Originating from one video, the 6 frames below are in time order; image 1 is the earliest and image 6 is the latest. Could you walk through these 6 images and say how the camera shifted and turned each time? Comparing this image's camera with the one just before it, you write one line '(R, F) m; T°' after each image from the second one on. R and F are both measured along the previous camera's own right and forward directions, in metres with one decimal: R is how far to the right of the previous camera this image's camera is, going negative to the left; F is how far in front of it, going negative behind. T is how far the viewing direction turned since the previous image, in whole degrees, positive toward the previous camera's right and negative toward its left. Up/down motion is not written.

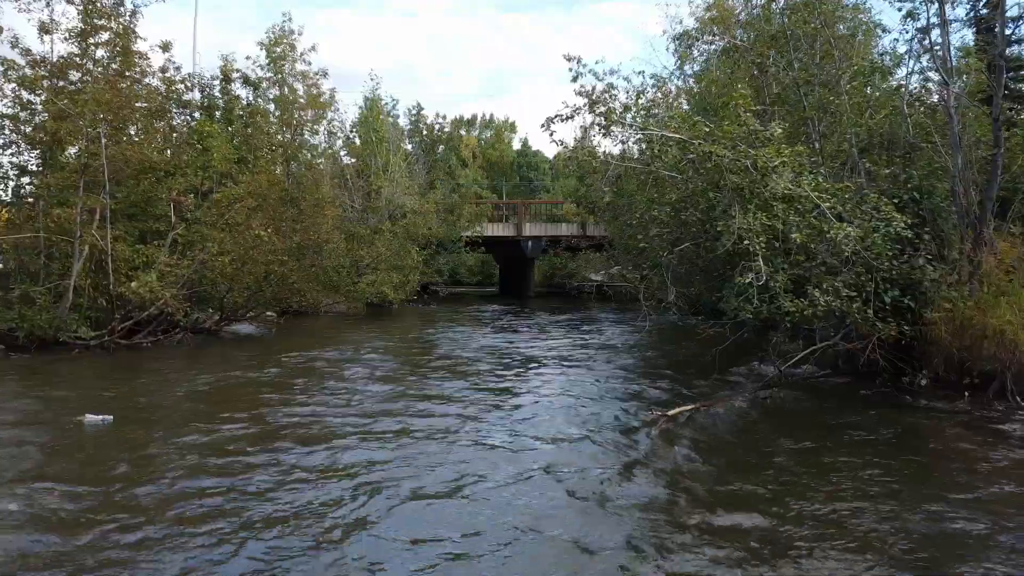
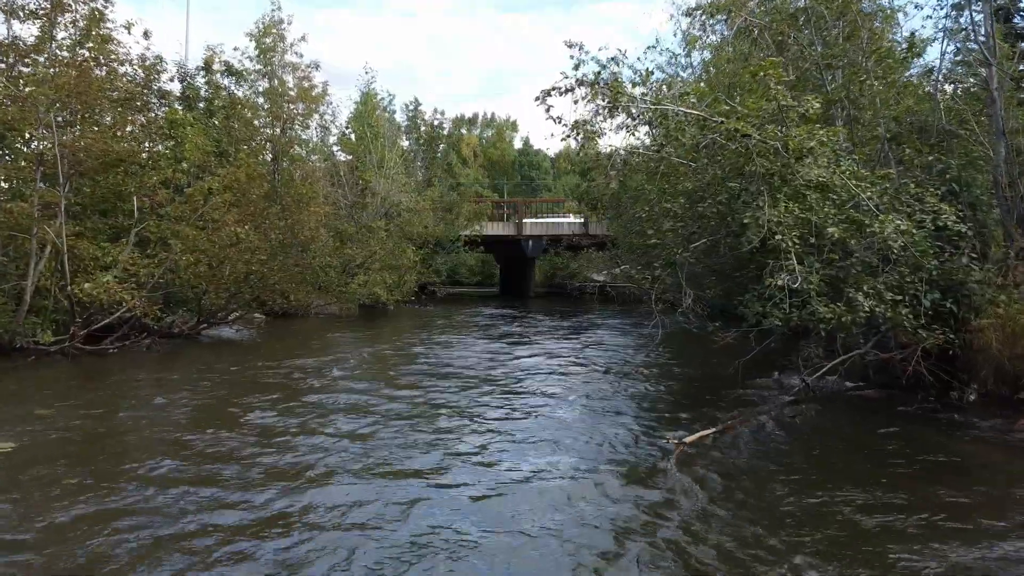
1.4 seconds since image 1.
(+0.1, +1.2) m; 0°
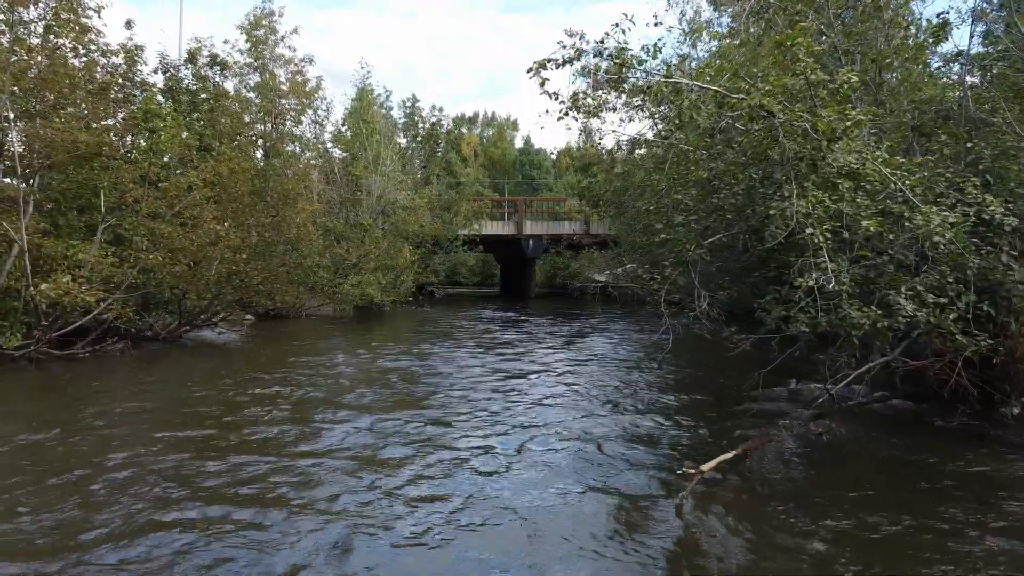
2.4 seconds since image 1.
(+0.1, +0.9) m; 0°
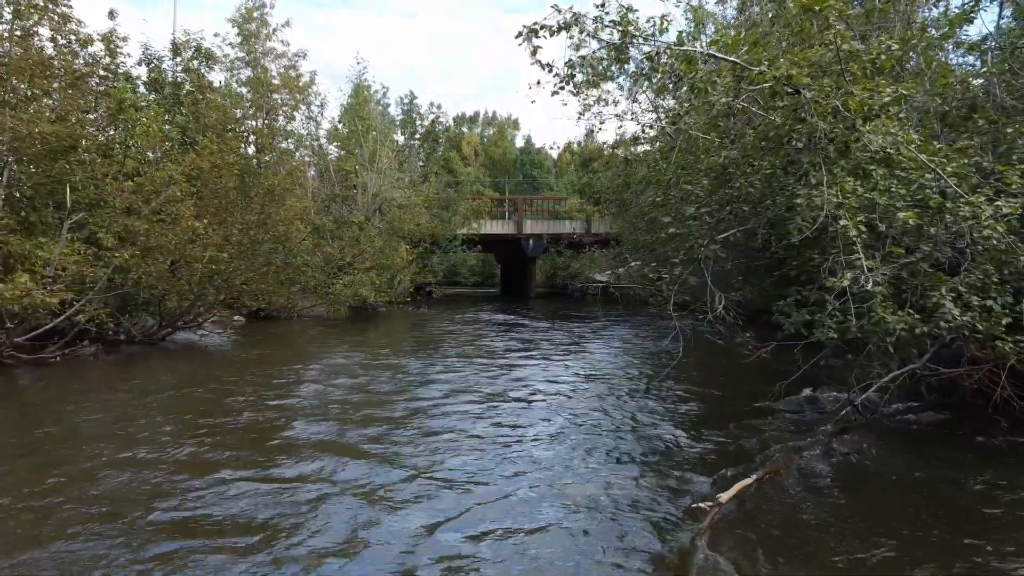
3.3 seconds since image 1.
(+0.1, +0.8) m; 0°
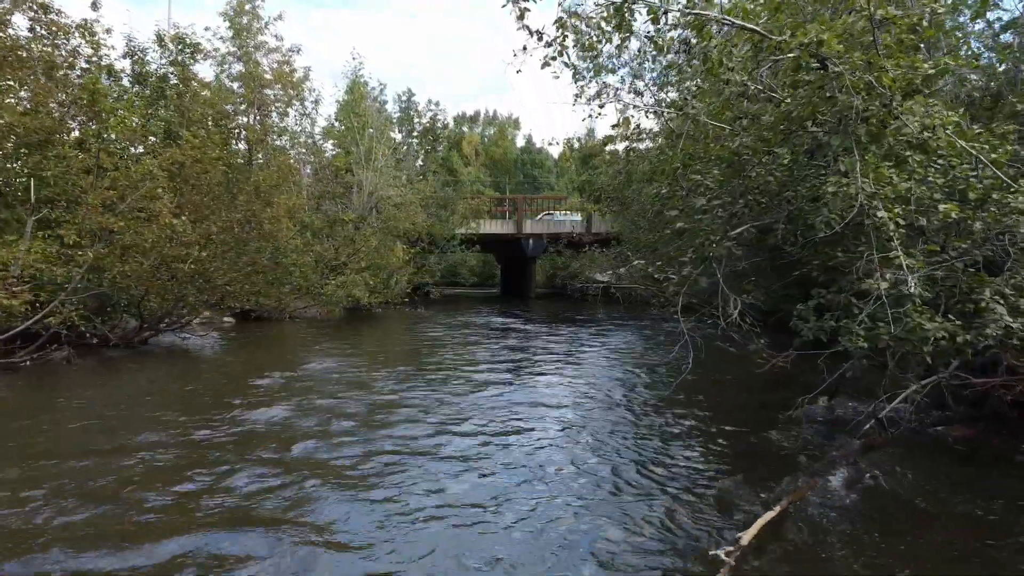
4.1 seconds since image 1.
(+0.1, +0.7) m; 0°
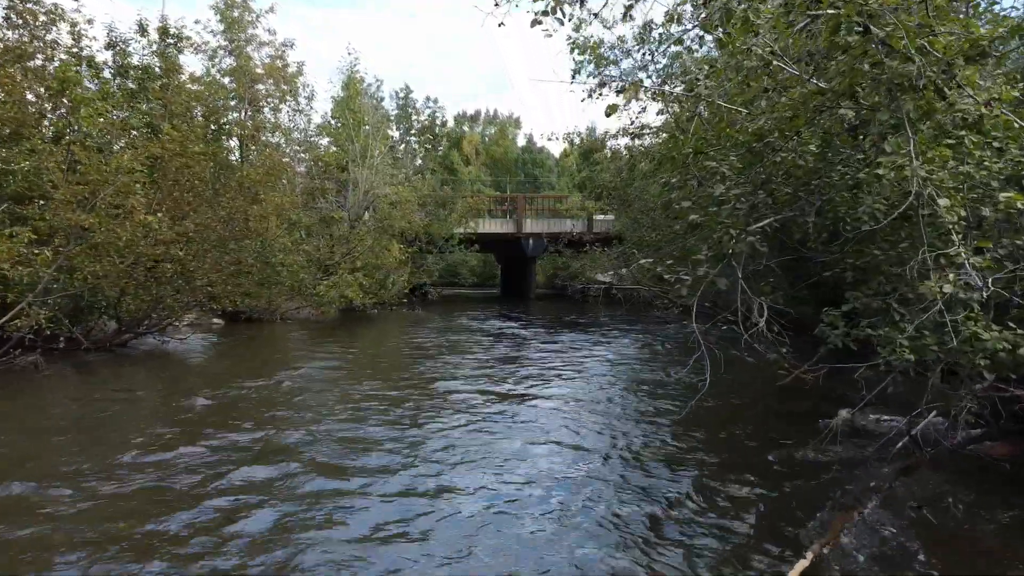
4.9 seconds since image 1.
(+0.1, +0.8) m; 0°
